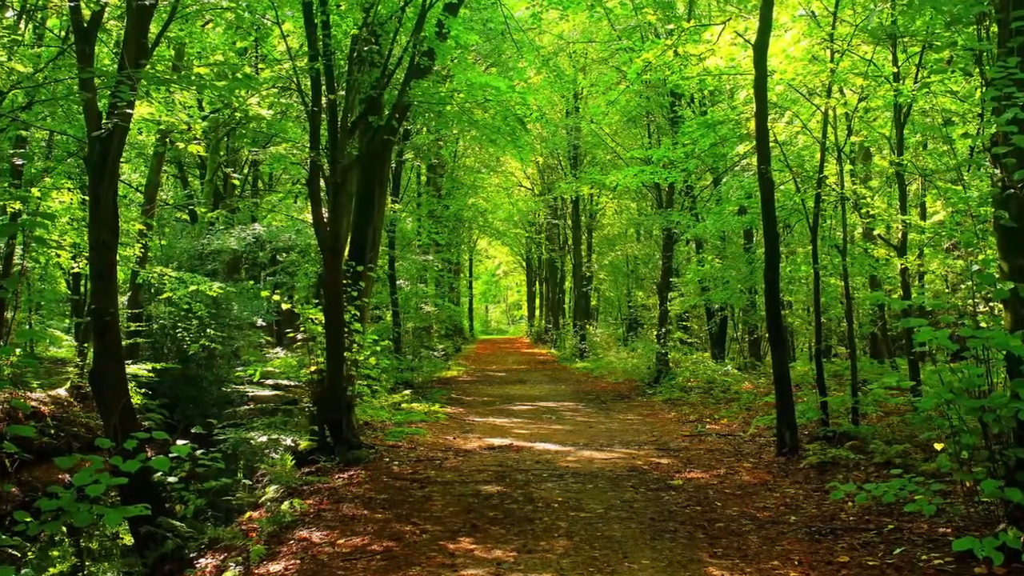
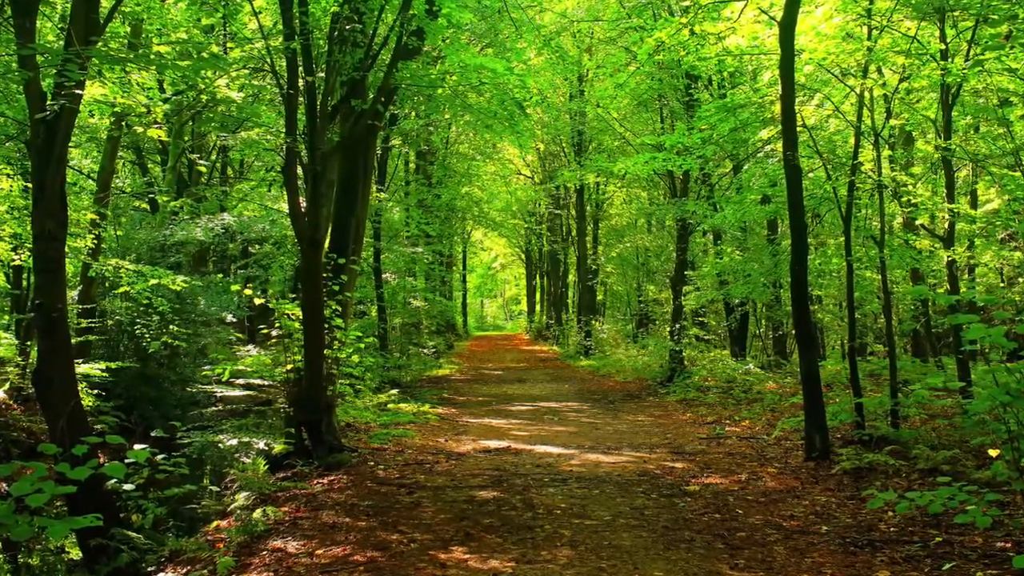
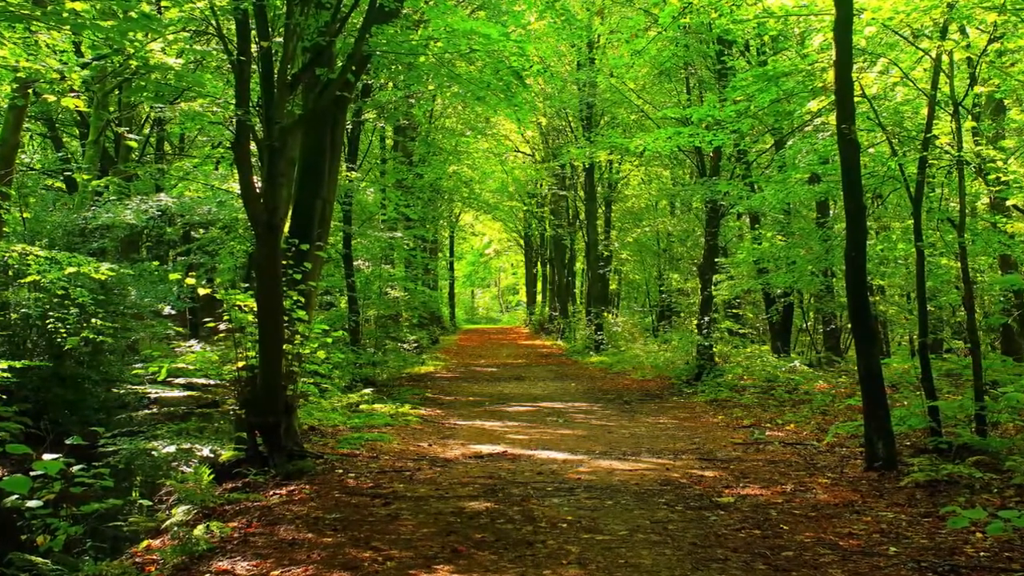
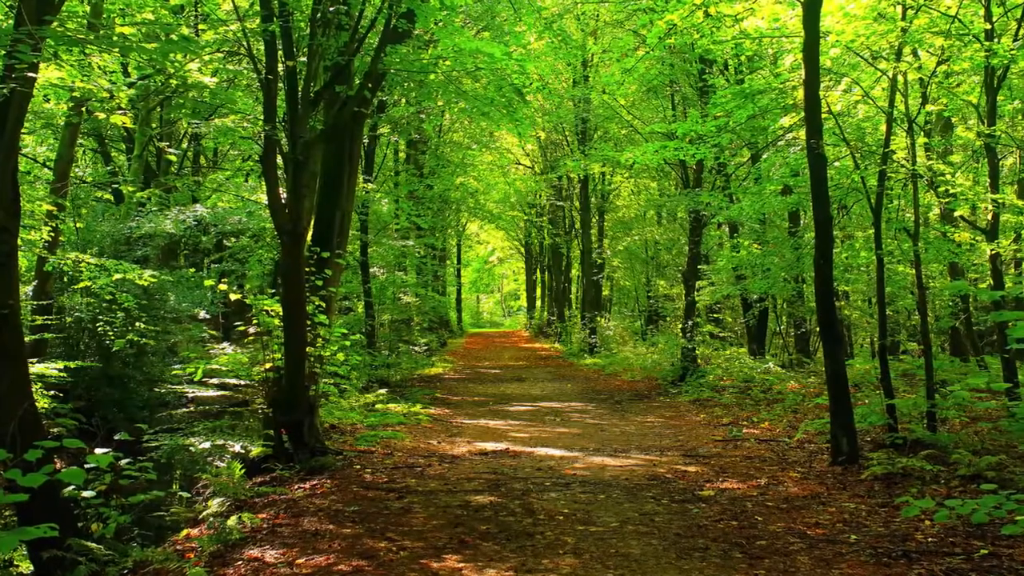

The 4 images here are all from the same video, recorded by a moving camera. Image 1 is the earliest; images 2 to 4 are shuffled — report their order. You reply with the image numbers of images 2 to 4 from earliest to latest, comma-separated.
2, 4, 3
